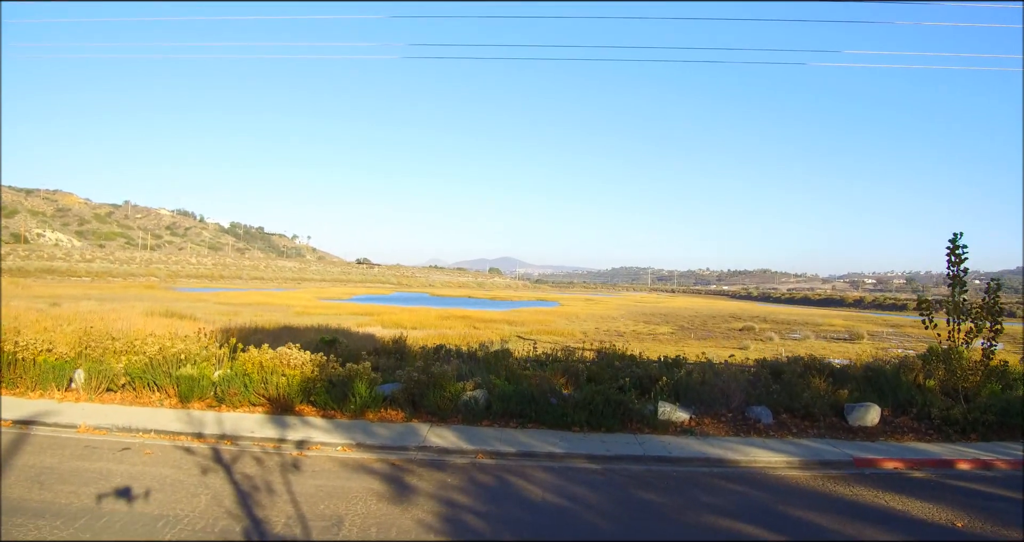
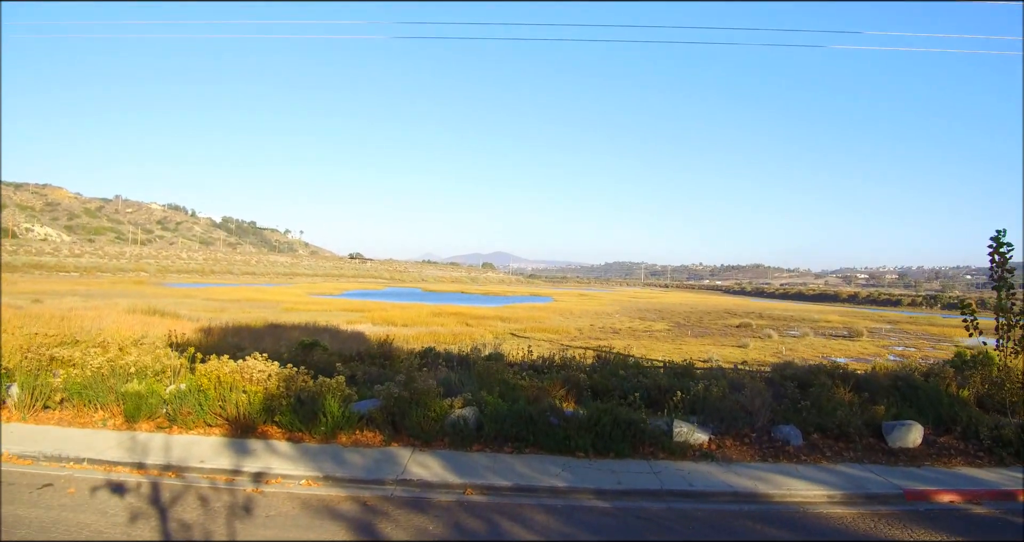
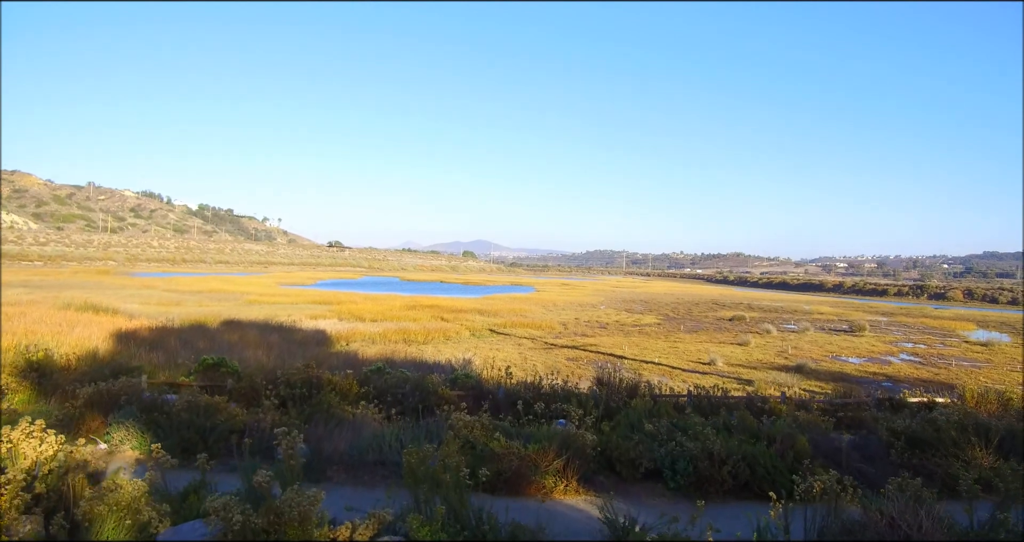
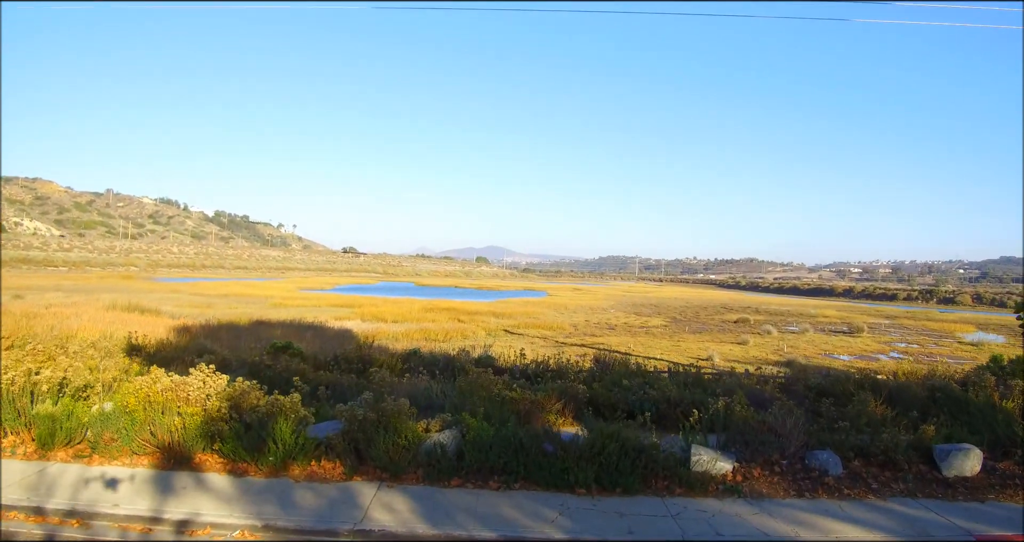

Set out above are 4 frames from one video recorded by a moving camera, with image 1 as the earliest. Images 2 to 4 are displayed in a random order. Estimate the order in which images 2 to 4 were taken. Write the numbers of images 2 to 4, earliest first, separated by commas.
2, 4, 3
